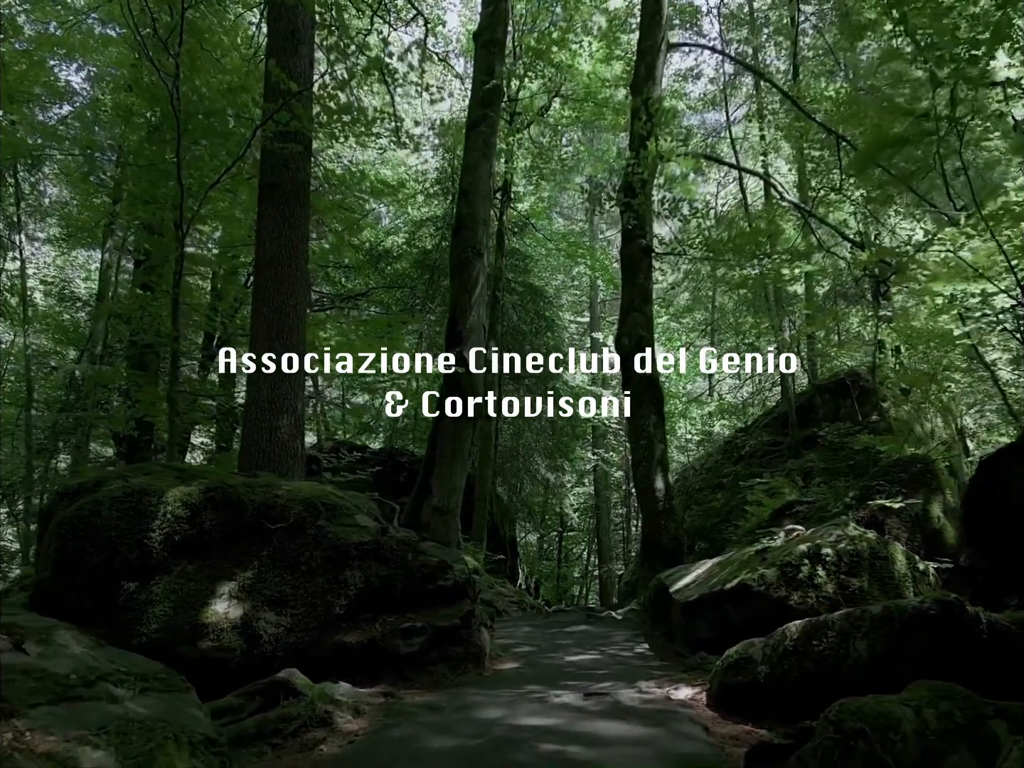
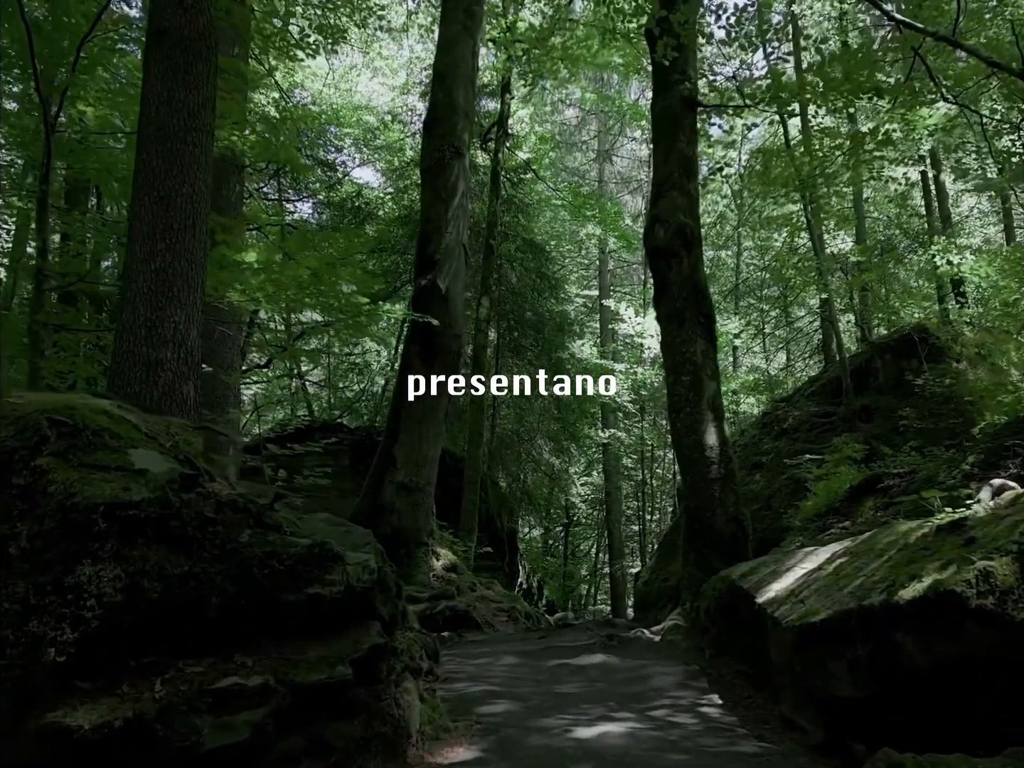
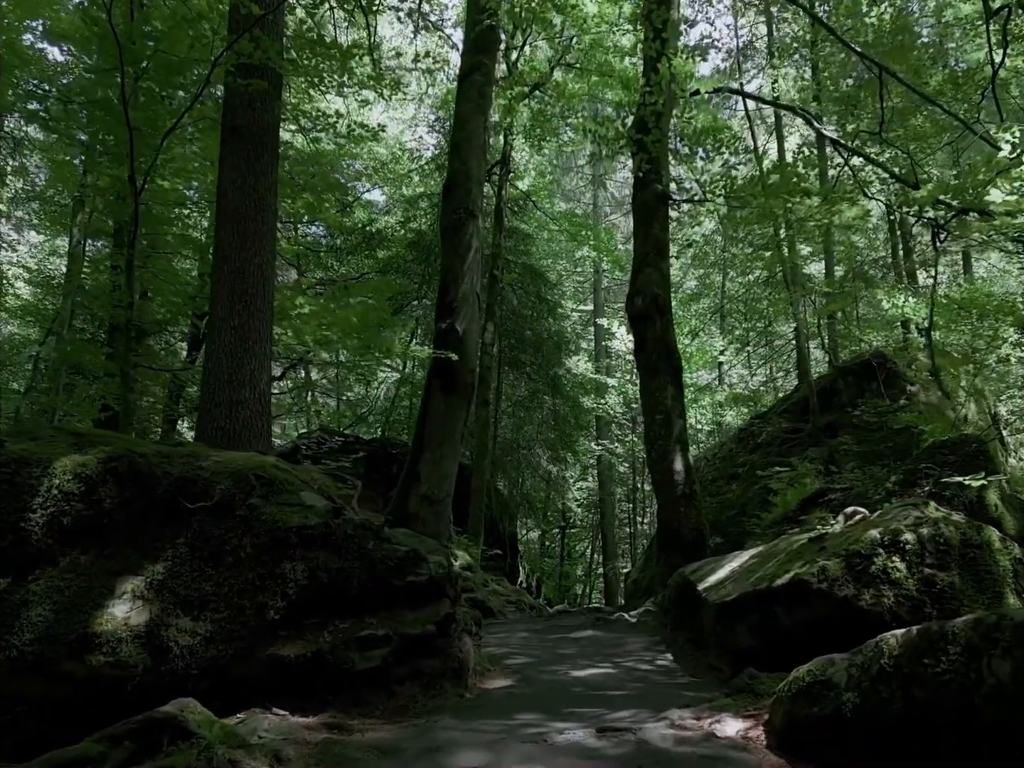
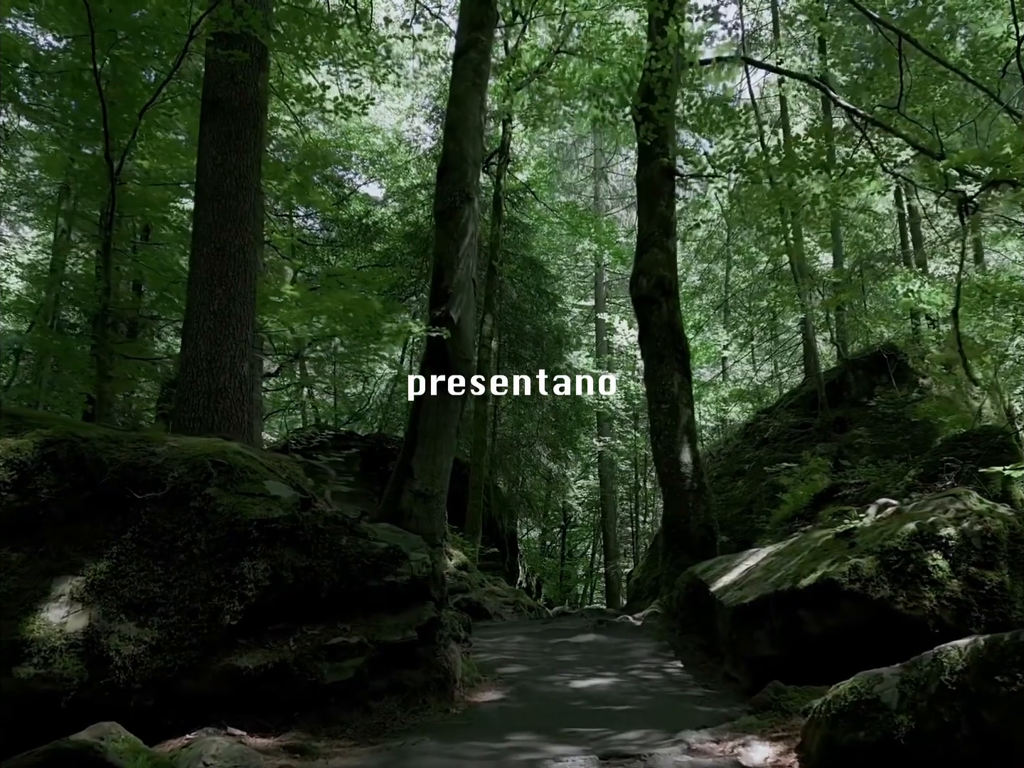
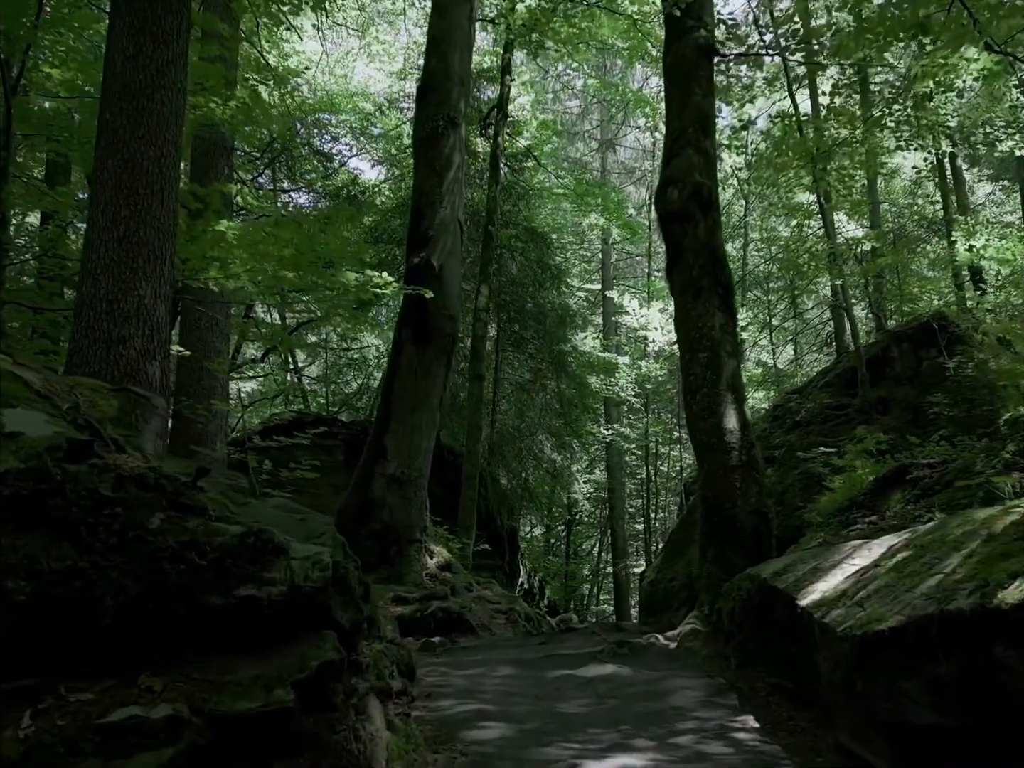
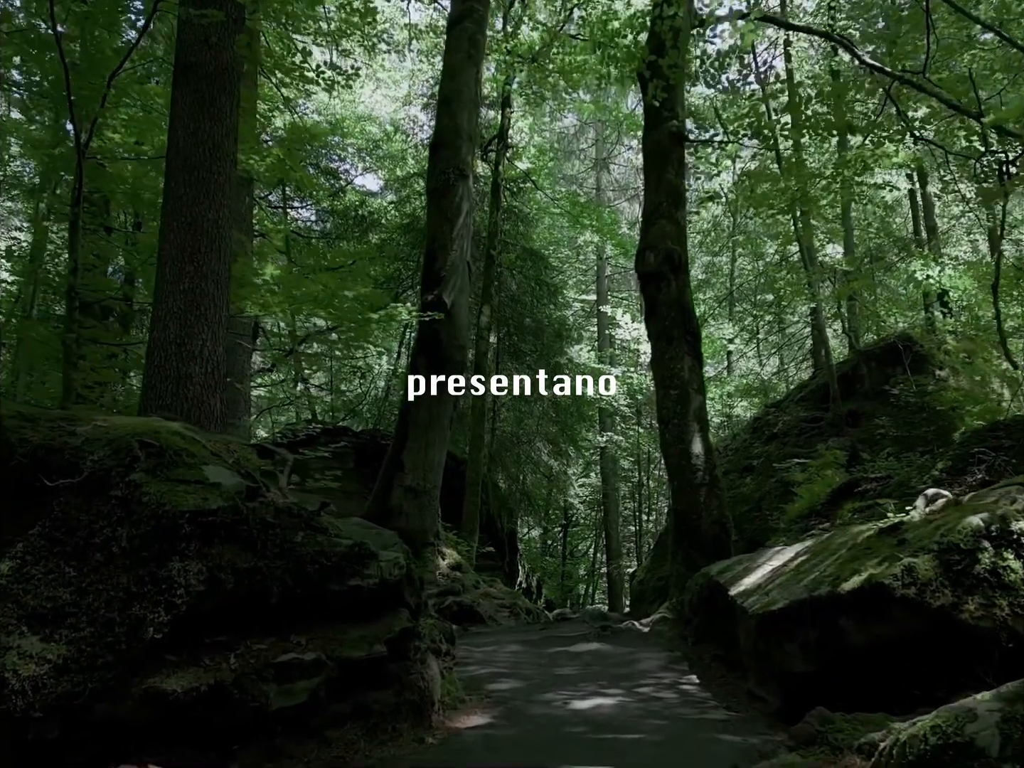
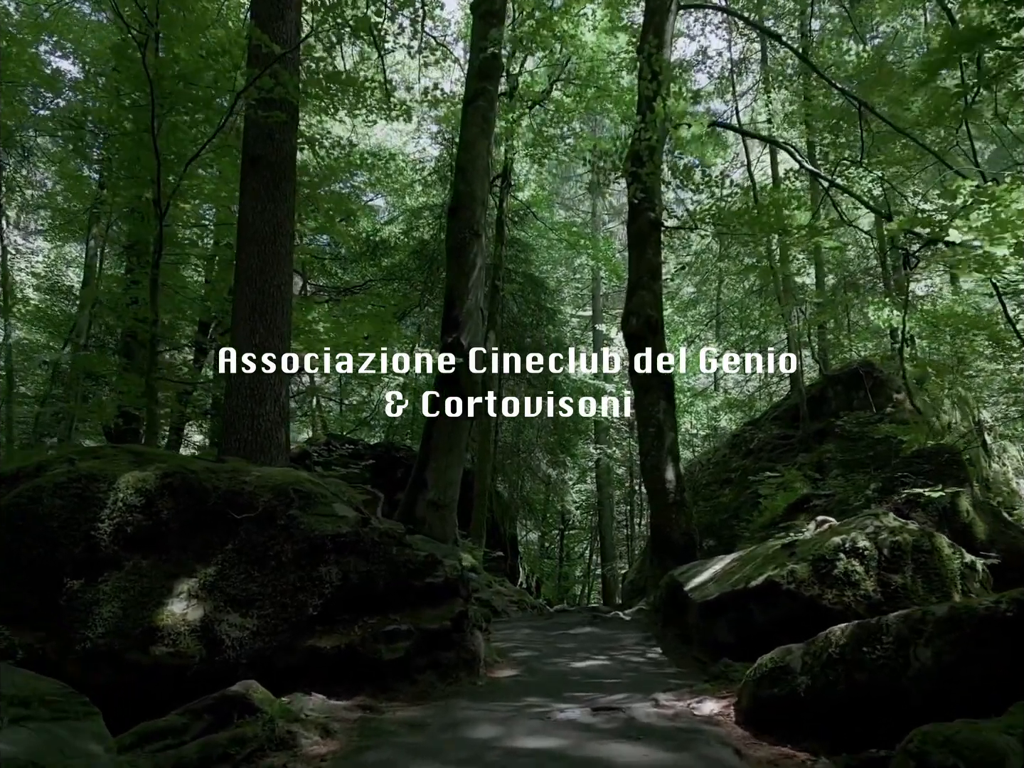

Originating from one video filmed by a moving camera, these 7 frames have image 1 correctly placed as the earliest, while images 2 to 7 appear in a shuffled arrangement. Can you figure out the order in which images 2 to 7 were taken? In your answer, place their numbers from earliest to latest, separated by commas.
7, 3, 4, 6, 2, 5
